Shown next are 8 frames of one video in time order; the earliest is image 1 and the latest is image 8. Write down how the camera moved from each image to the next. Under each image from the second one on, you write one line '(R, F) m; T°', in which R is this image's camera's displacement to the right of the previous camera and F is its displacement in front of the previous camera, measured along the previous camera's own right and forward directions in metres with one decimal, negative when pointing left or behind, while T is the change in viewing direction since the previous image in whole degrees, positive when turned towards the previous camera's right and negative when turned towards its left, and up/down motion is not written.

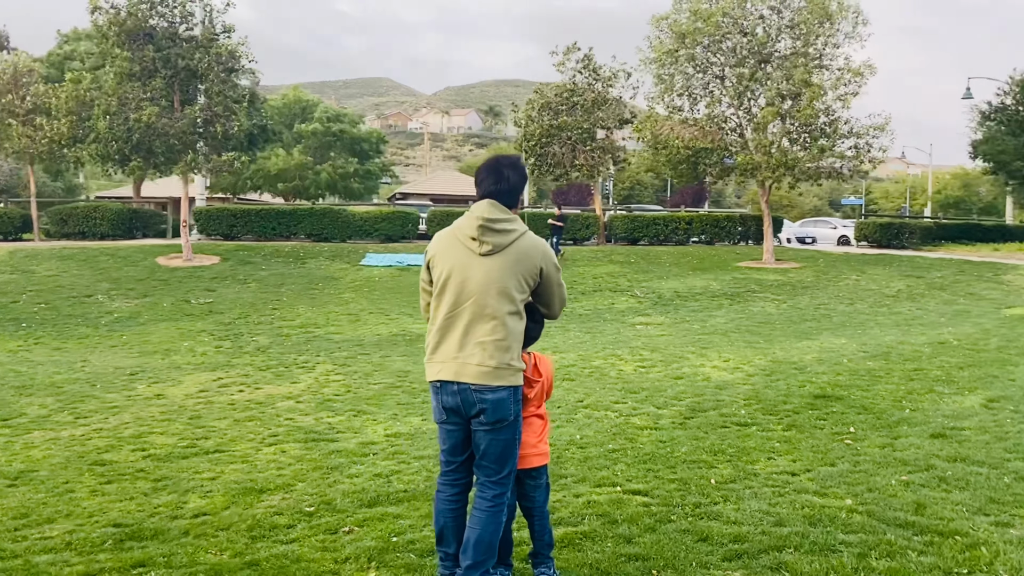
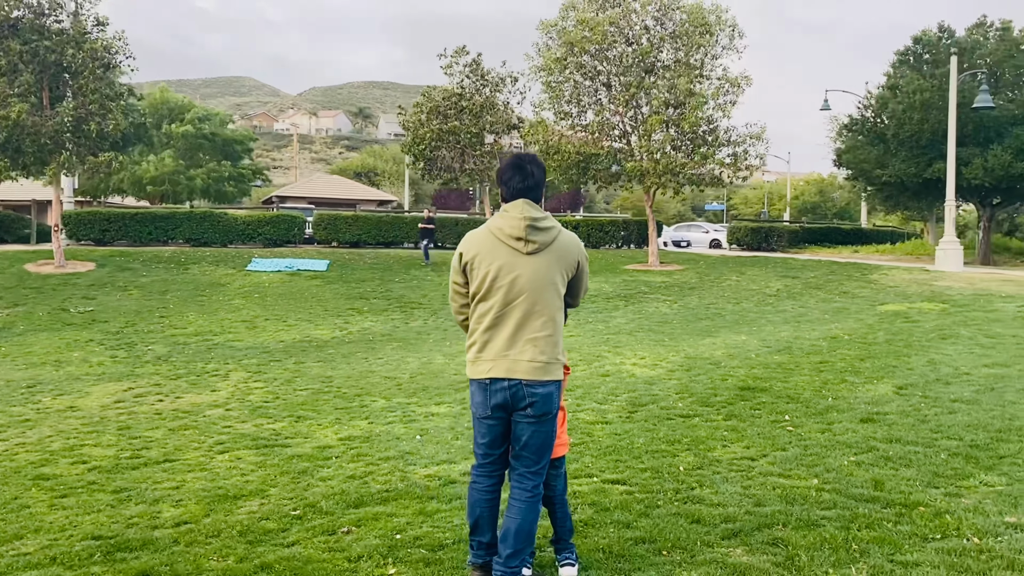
(-0.6, -0.1) m; +8°
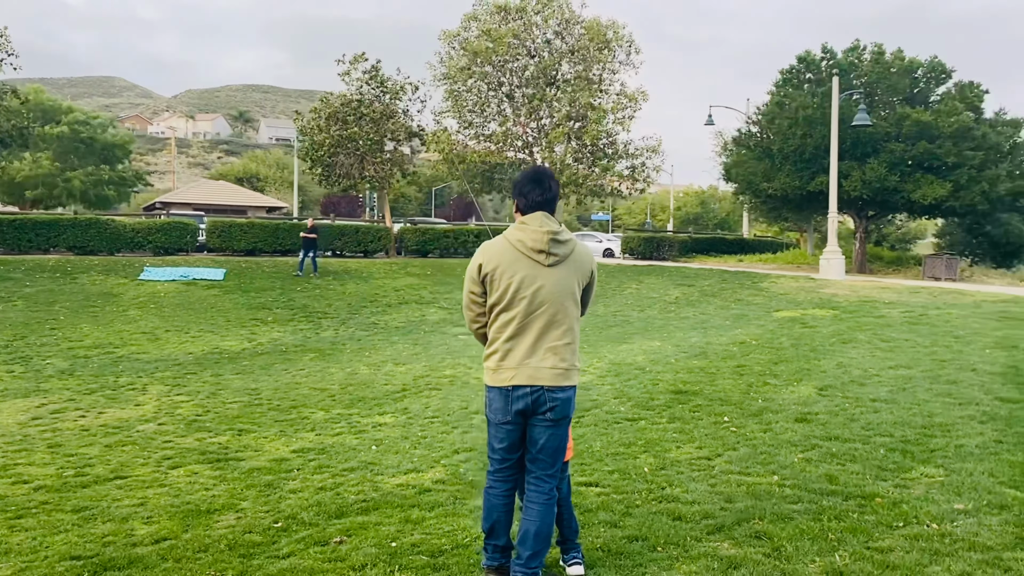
(-0.5, -0.1) m; +7°
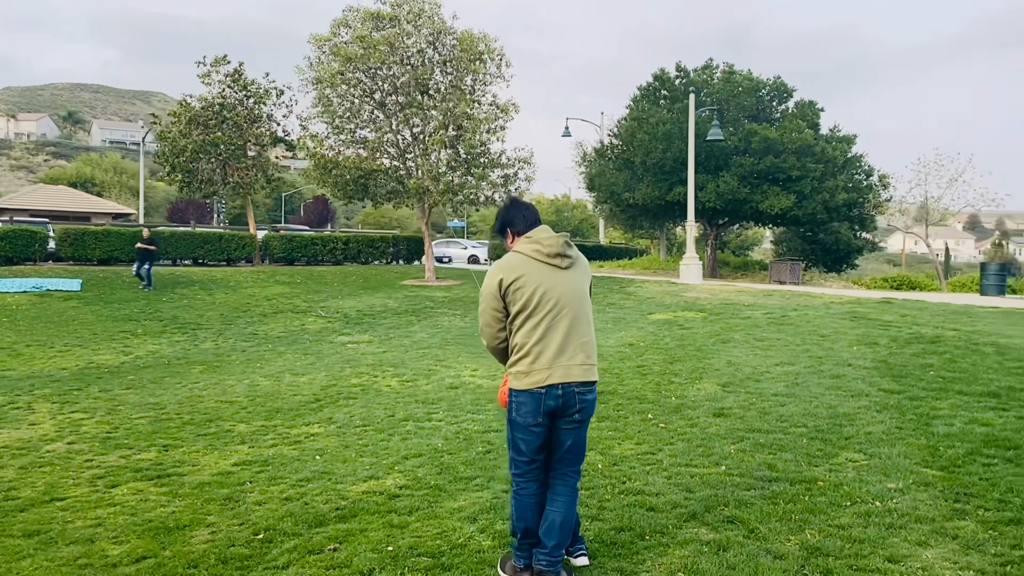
(-0.6, -0.1) m; +10°
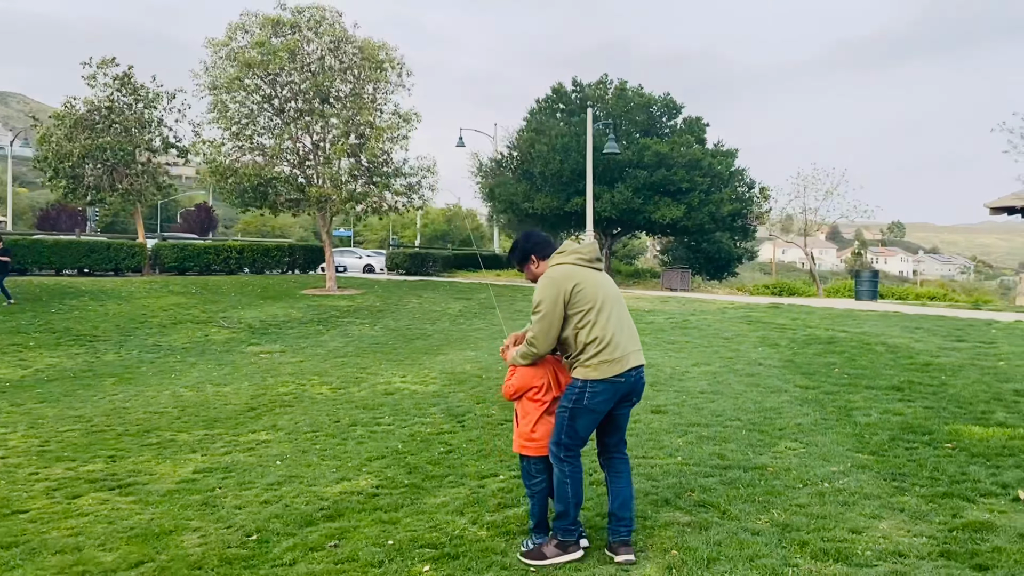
(-0.5, -0.2) m; +7°
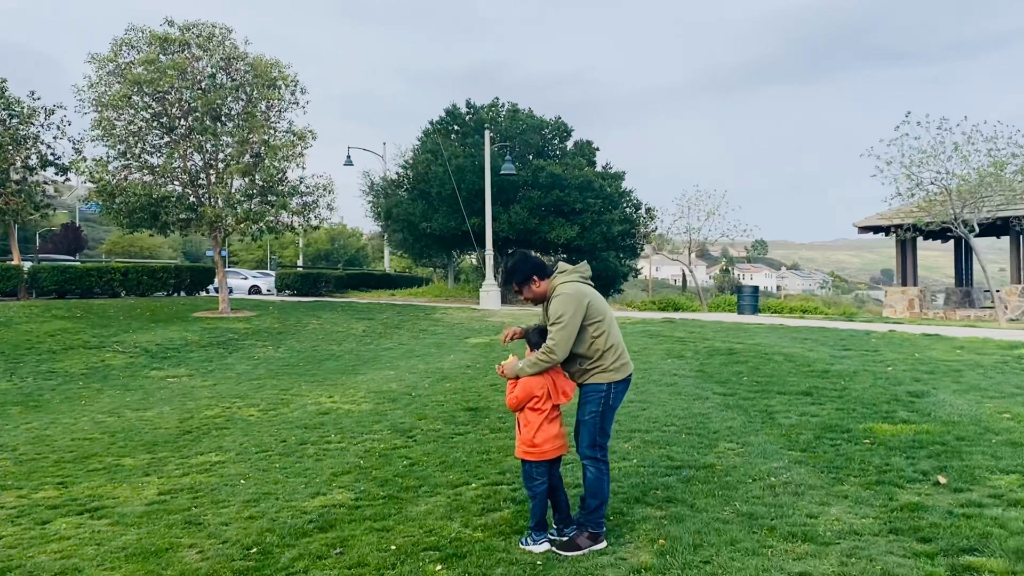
(-0.6, -0.3) m; +8°
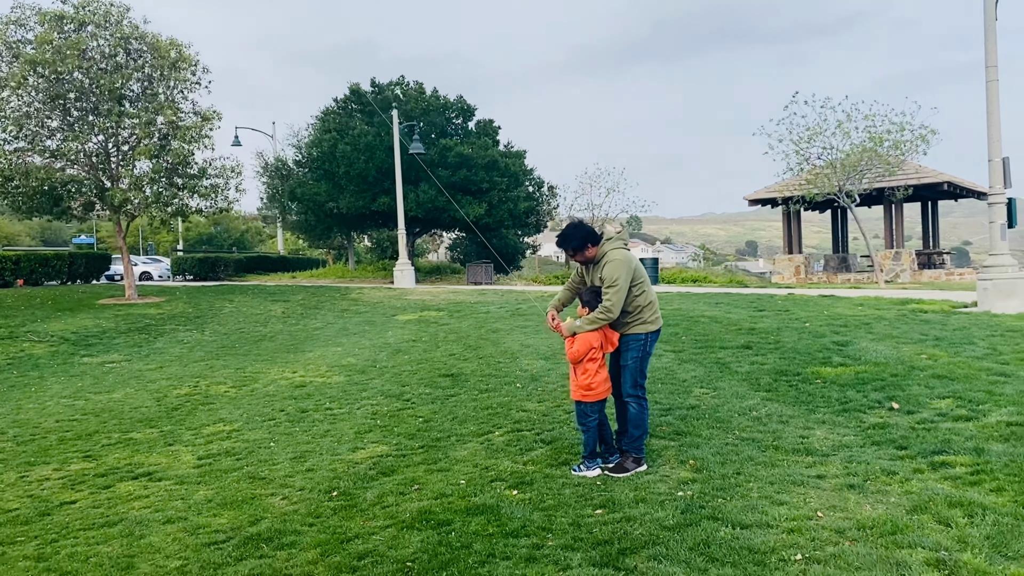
(-0.9, -0.6) m; +8°
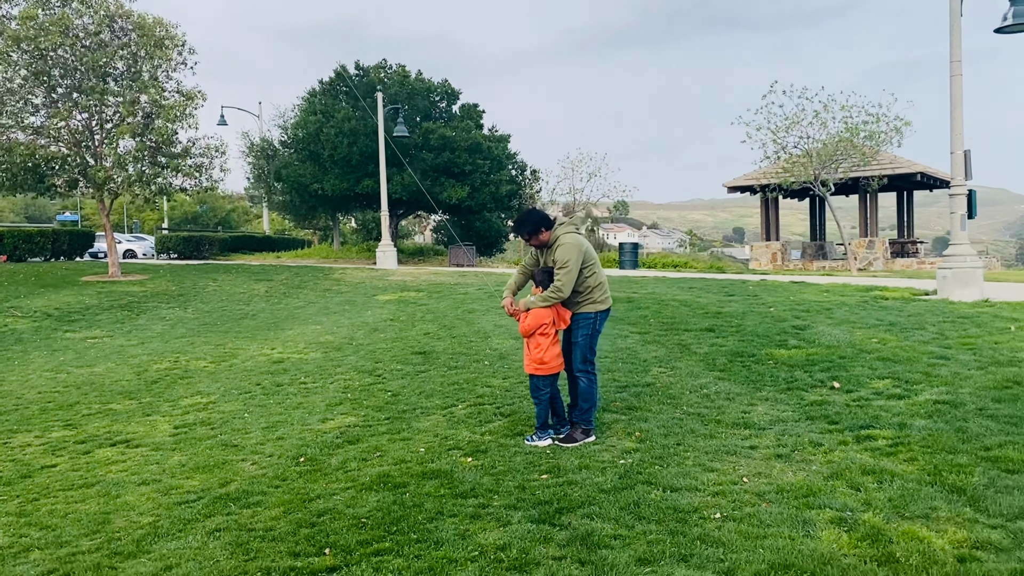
(+0.2, -0.3) m; +1°
